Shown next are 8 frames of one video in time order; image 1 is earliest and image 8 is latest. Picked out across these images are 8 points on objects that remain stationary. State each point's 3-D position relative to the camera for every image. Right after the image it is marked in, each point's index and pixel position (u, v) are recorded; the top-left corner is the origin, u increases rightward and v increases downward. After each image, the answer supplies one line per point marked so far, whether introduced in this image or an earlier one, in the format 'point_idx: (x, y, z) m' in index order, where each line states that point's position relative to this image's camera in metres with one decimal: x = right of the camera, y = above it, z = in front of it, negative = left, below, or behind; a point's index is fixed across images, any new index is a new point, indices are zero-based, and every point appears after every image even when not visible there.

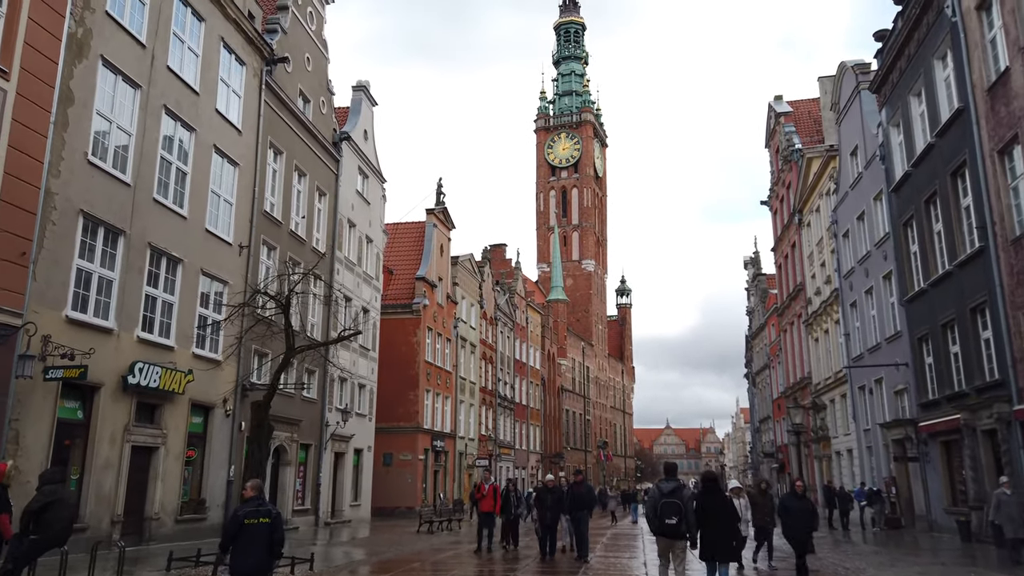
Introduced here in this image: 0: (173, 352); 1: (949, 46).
0: (-7.4, -1.4, +16.8) m
1: (+11.3, +6.3, +19.9) m
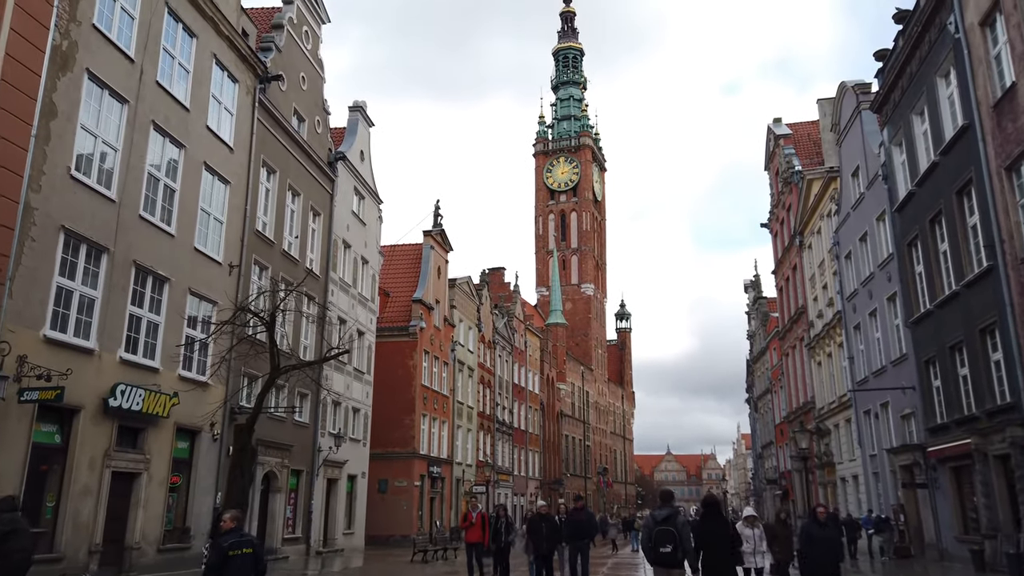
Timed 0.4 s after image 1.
0: (-7.5, -1.8, +16.3) m
1: (+11.2, +5.7, +19.7) m
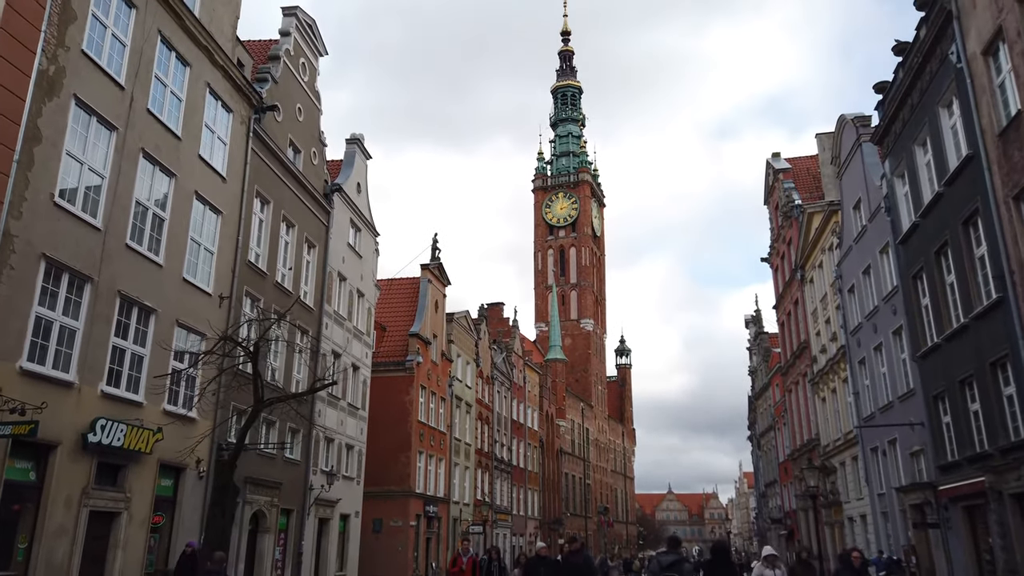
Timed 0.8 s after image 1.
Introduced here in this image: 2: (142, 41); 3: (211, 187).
0: (-7.6, -2.5, +15.7) m
1: (+11.2, +4.9, +19.4) m
2: (-7.9, +5.3, +16.5) m
3: (-7.4, +2.5, +18.9) m
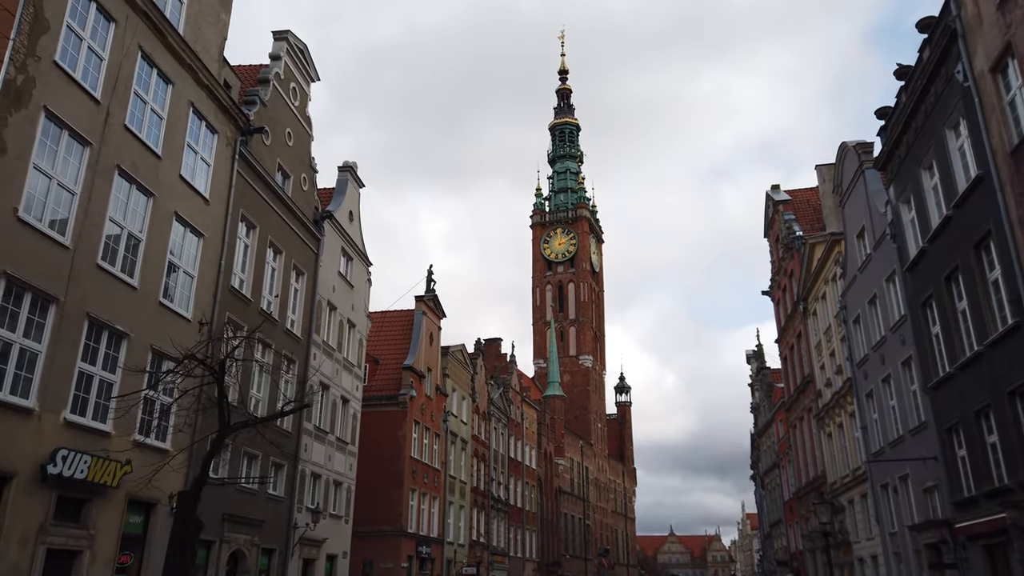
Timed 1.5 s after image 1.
0: (-7.7, -2.9, +14.7) m
1: (+11.0, +4.3, +18.9) m
2: (-8.1, +4.8, +15.9) m
3: (-7.6, +1.9, +18.2) m
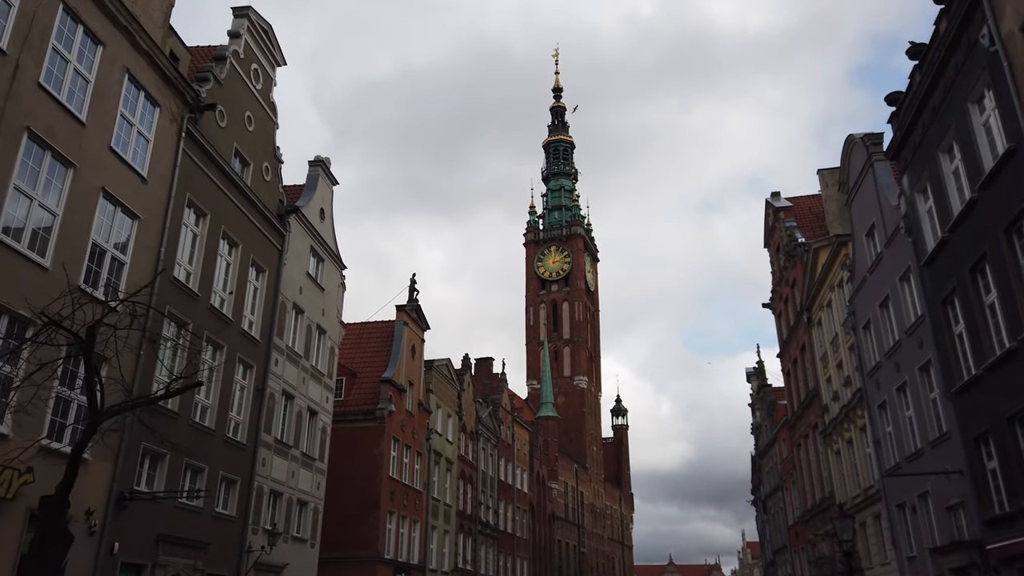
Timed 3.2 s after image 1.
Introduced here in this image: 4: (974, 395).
0: (-8.3, -2.5, +12.5) m
1: (+10.5, +4.5, +17.0) m
2: (-8.6, +5.1, +13.9) m
3: (-8.1, +2.1, +16.2) m
4: (+11.1, -2.6, +18.6) m
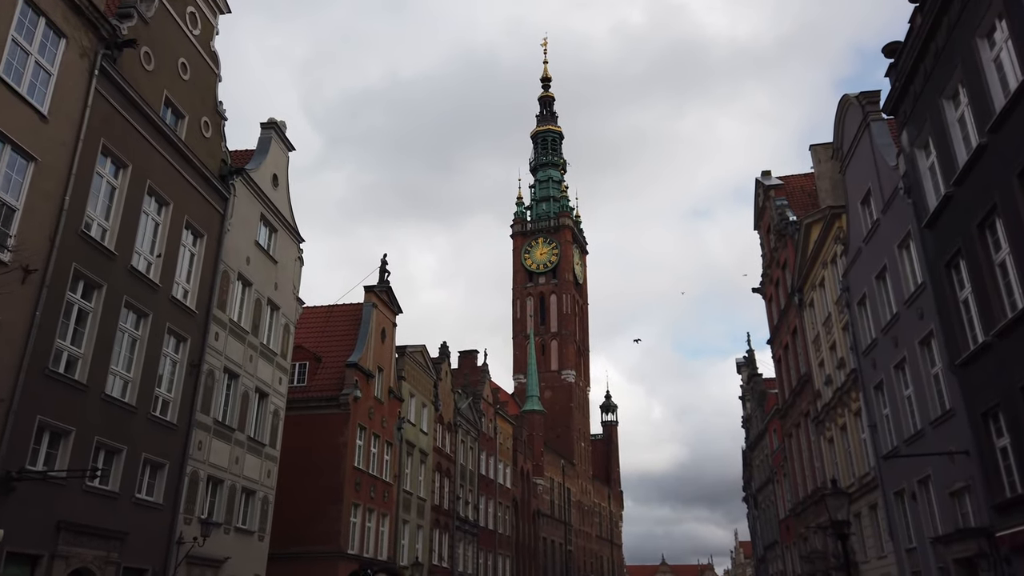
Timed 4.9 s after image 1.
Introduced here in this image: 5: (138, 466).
0: (-9.2, -1.6, +10.5) m
1: (+9.5, +5.4, +15.1) m
2: (-9.5, +6.0, +11.9) m
3: (-9.1, +3.0, +14.1) m
4: (+10.2, -1.7, +16.7) m
5: (-8.3, -4.0, +17.1) m
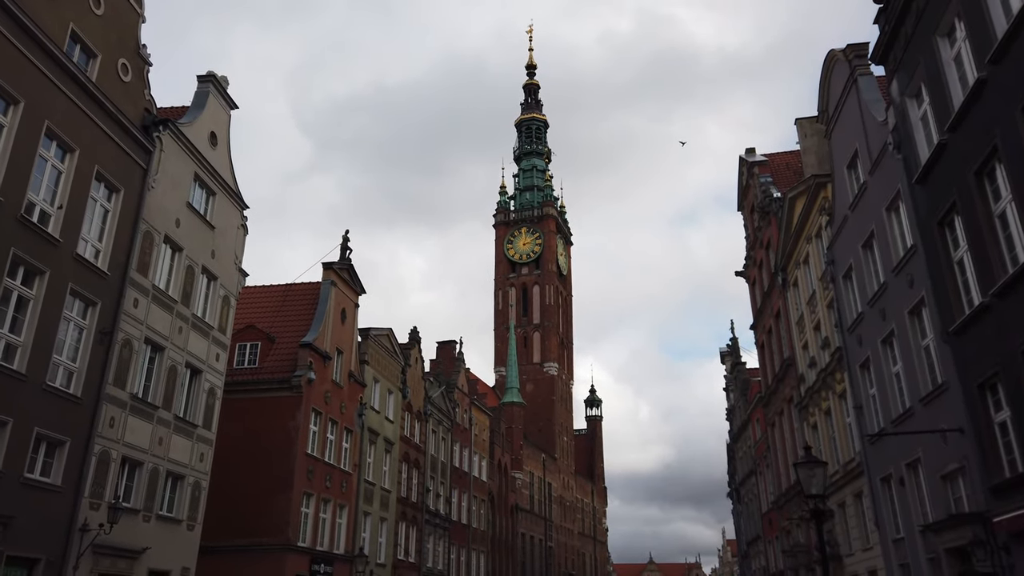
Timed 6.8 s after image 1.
0: (-10.3, -0.7, +8.5) m
1: (+8.4, +6.3, +13.2) m
2: (-10.6, +7.0, +9.9) m
3: (-10.2, +4.0, +12.1) m
4: (+9.0, -0.8, +14.9) m
5: (-9.5, -3.0, +15.1) m
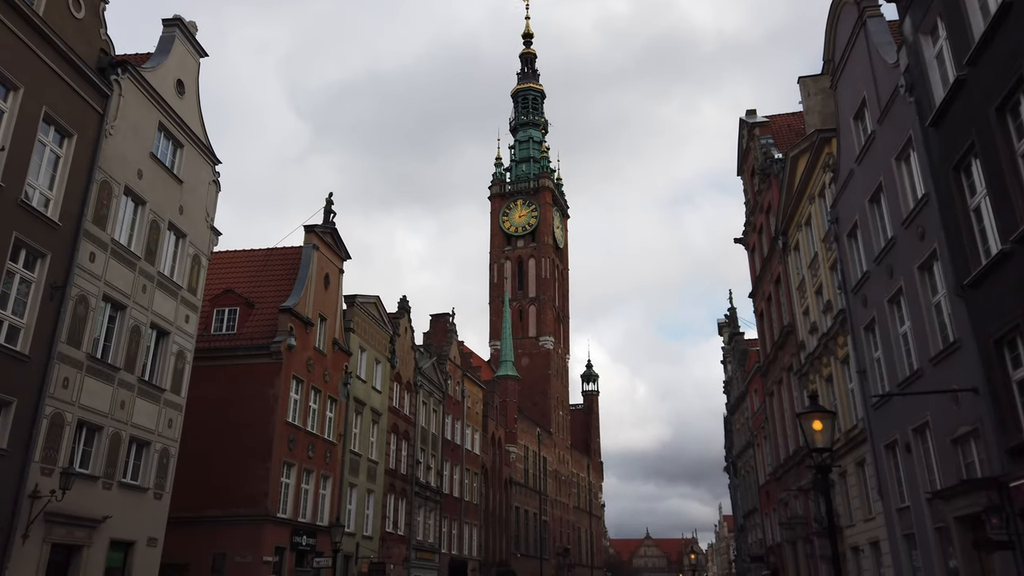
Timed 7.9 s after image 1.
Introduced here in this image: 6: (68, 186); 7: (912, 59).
0: (-10.7, +0.1, +7.3) m
1: (+8.0, +7.2, +11.9) m
2: (-11.0, +7.8, +8.4) m
3: (-10.5, +4.9, +10.8) m
4: (+8.6, +0.1, +13.7) m
5: (-9.9, -2.0, +13.9) m
6: (-9.8, +2.2, +17.1) m
7: (+8.8, +5.0, +17.0) m
